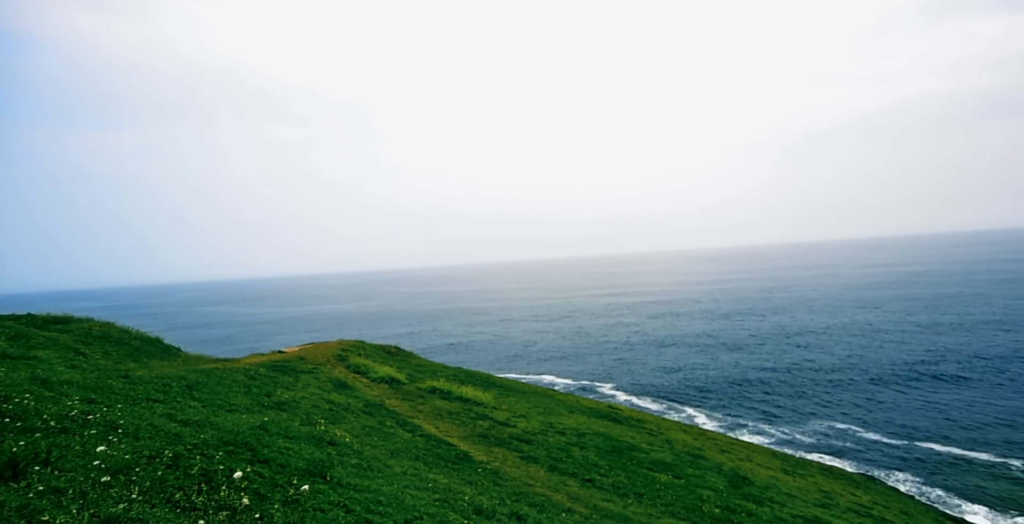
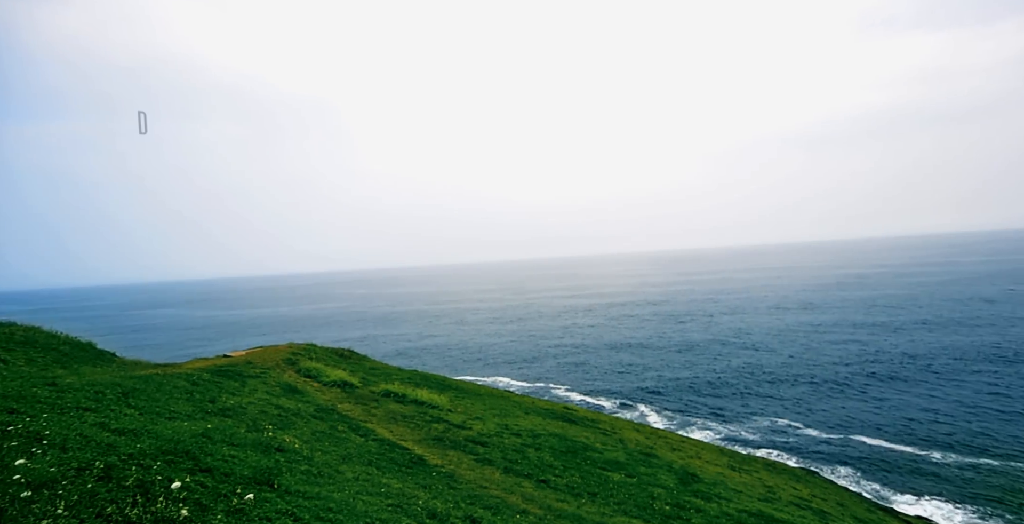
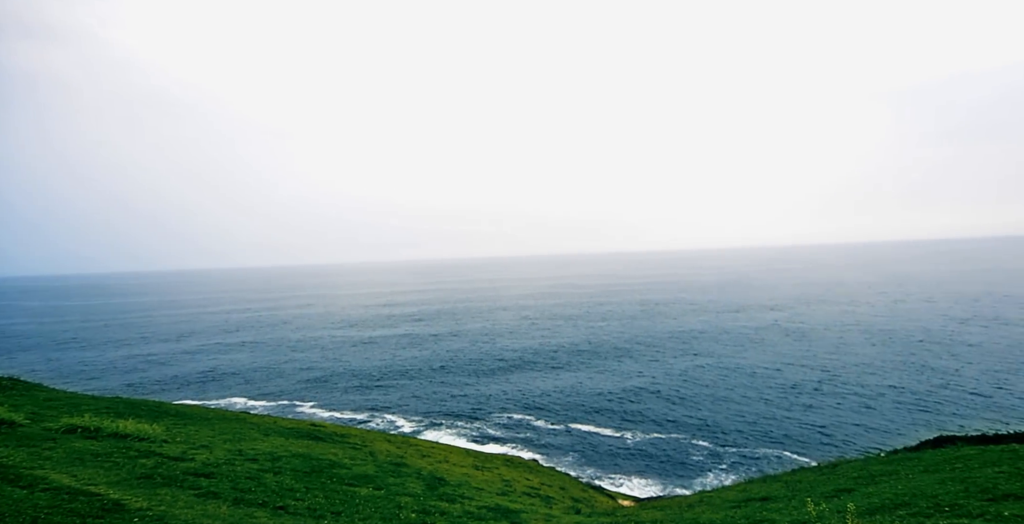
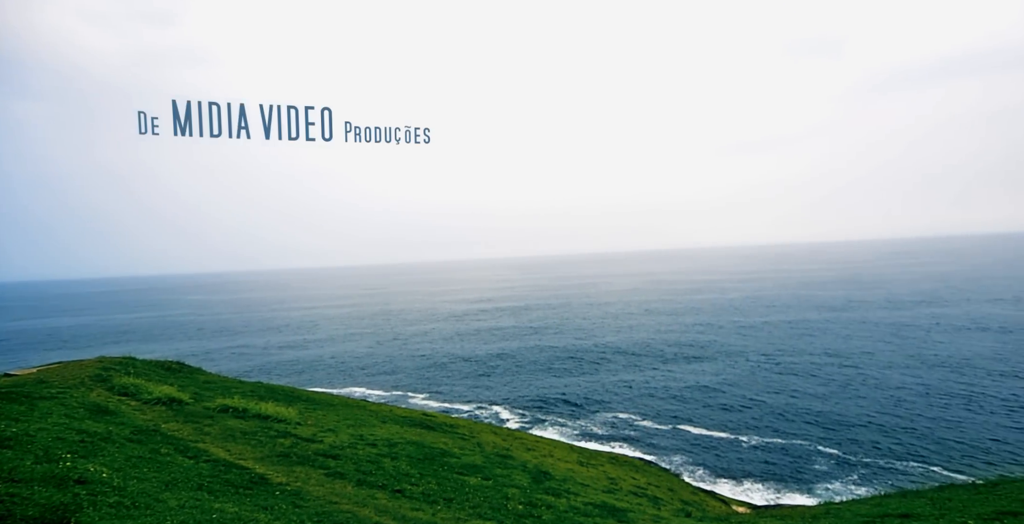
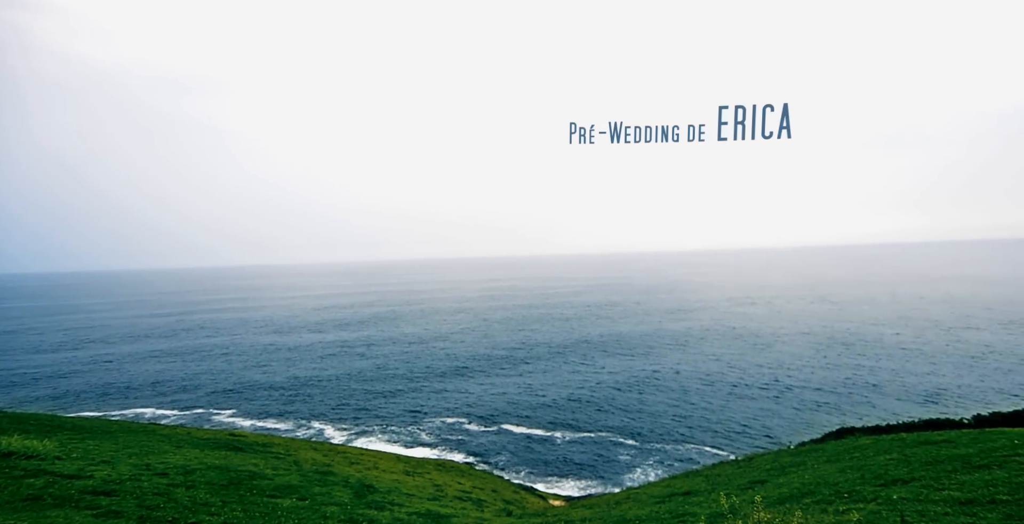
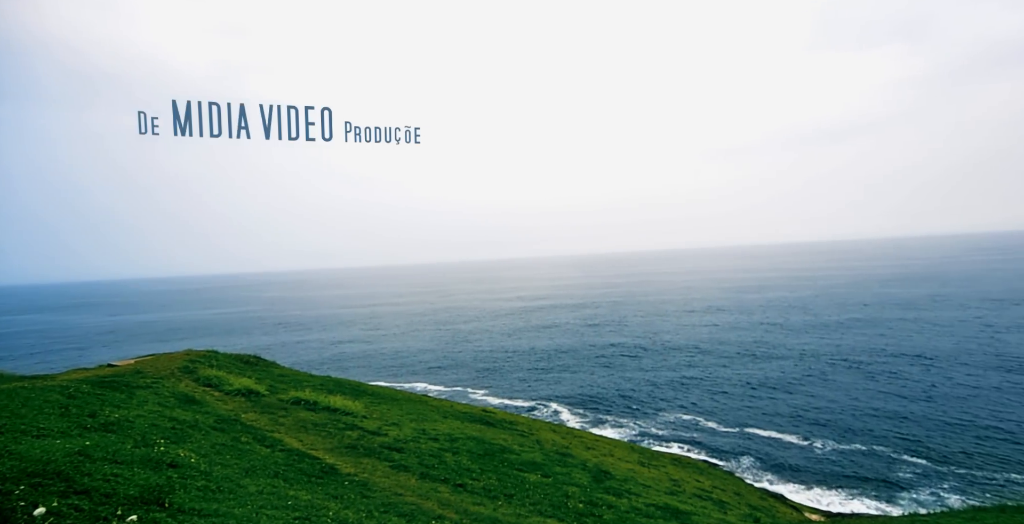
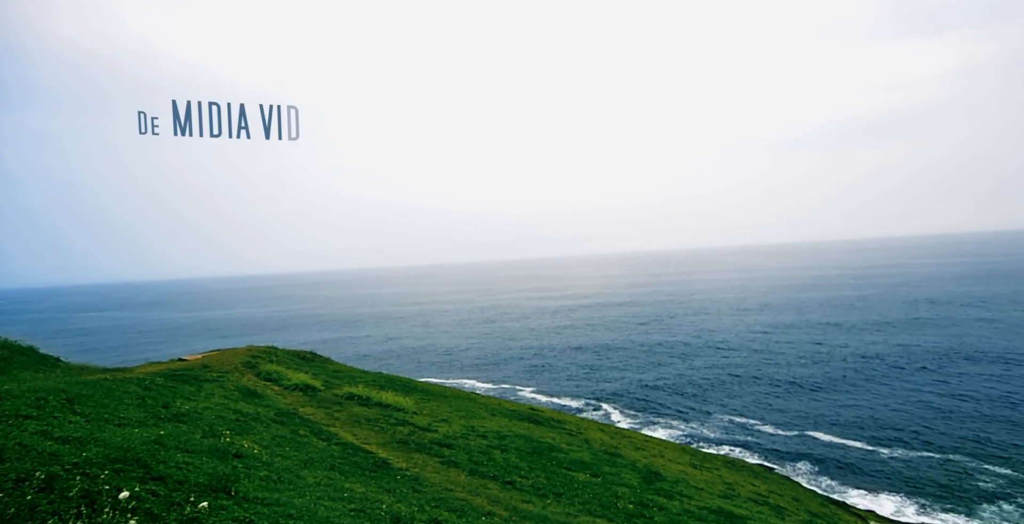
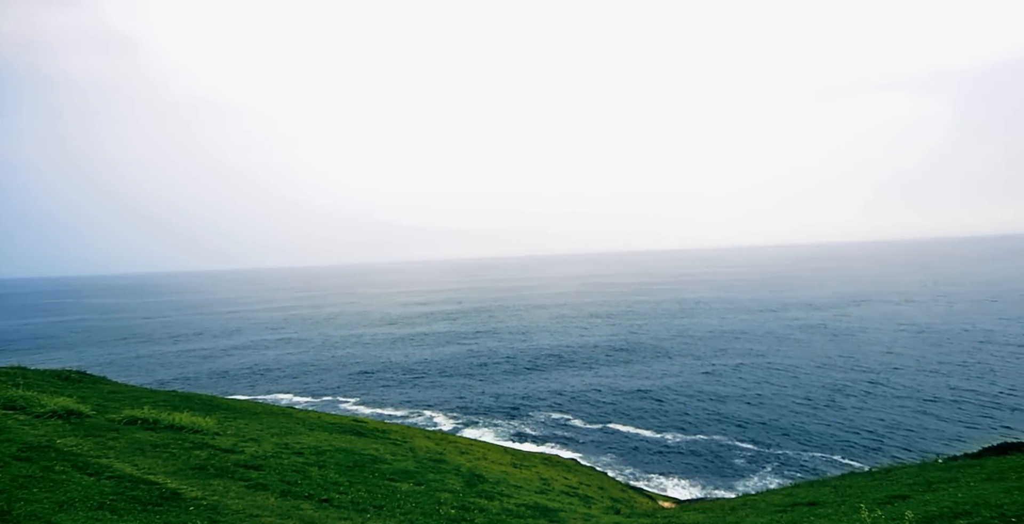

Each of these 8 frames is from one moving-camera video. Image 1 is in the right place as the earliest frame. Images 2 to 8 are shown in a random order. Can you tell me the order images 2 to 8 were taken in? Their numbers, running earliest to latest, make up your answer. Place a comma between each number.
2, 7, 6, 4, 8, 3, 5
